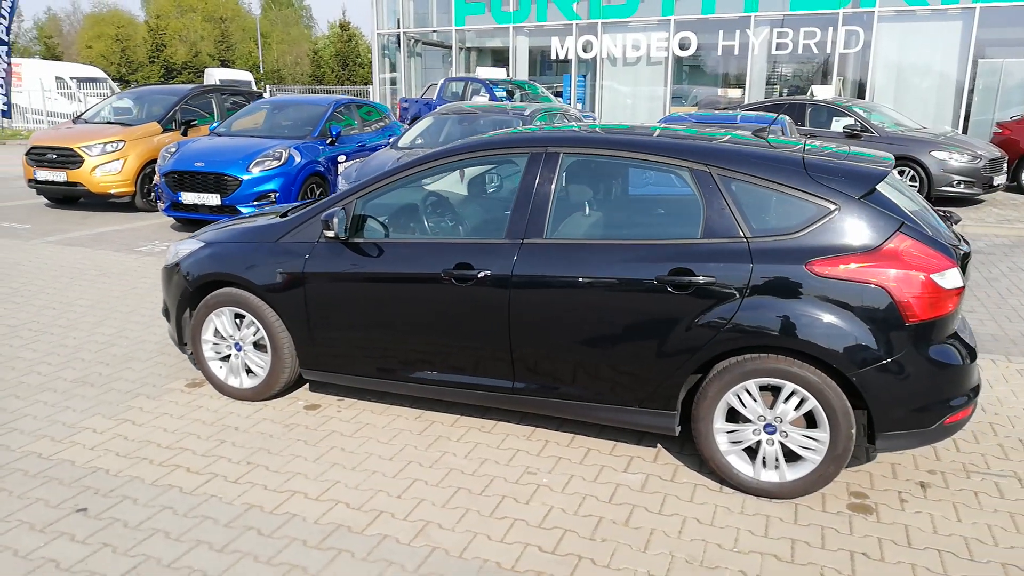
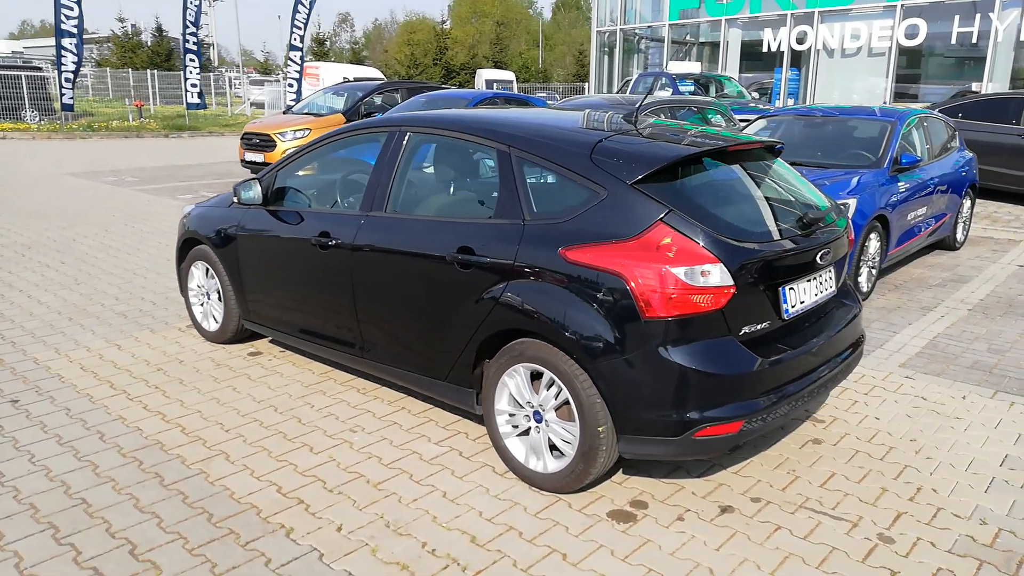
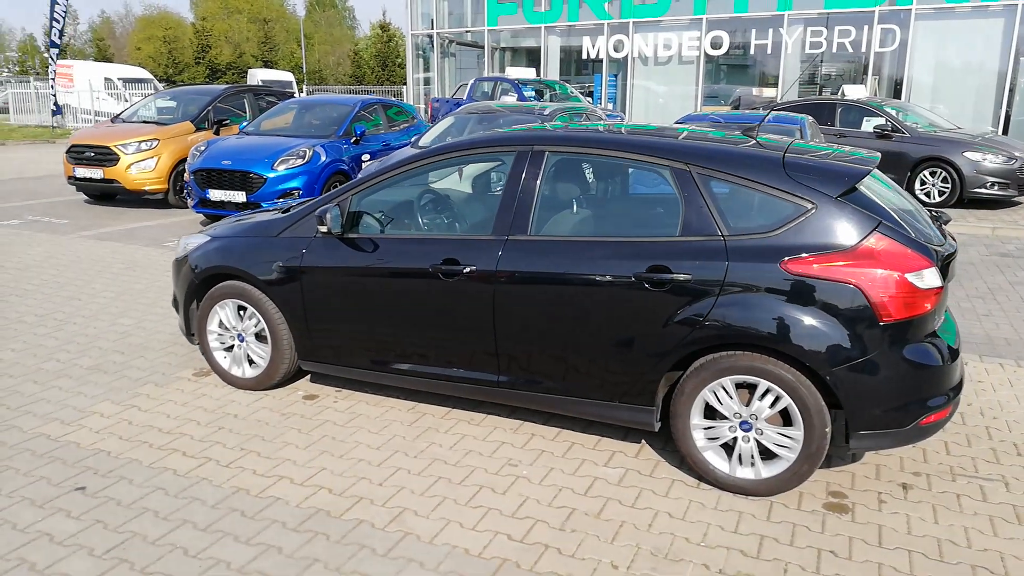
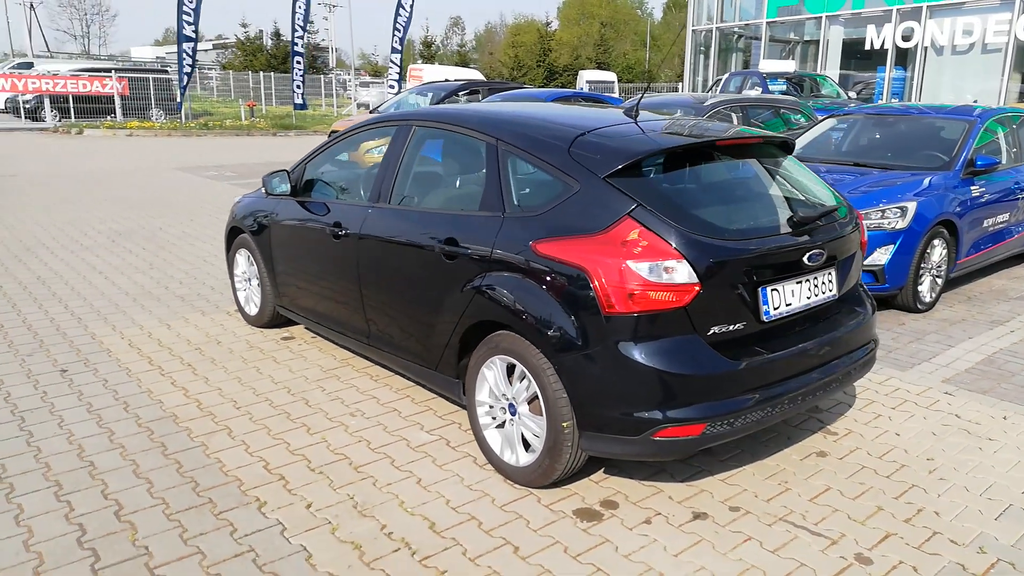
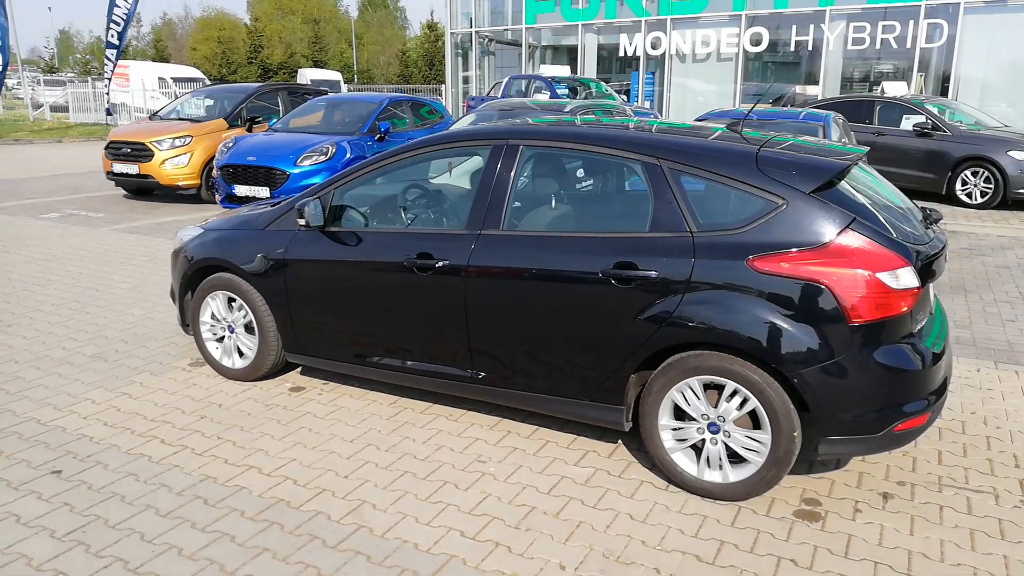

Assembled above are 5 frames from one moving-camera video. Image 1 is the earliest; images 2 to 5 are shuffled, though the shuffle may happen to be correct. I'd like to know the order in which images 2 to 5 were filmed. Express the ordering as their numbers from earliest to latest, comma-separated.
3, 5, 2, 4
